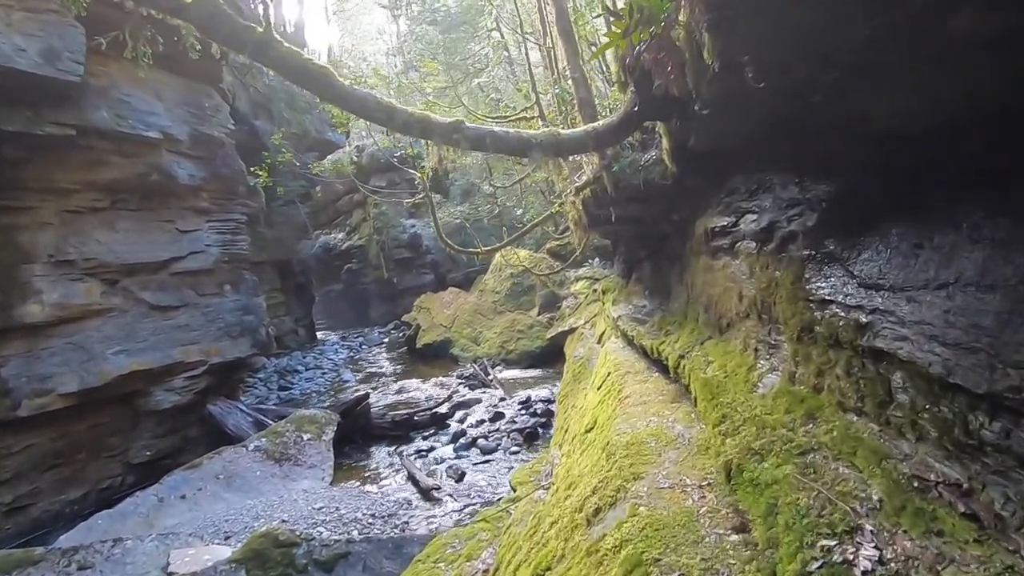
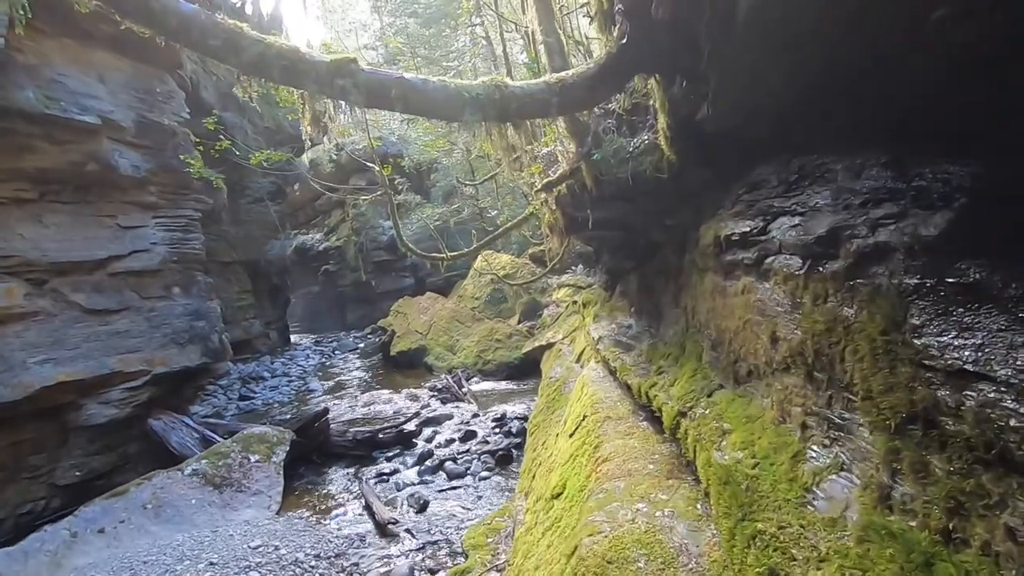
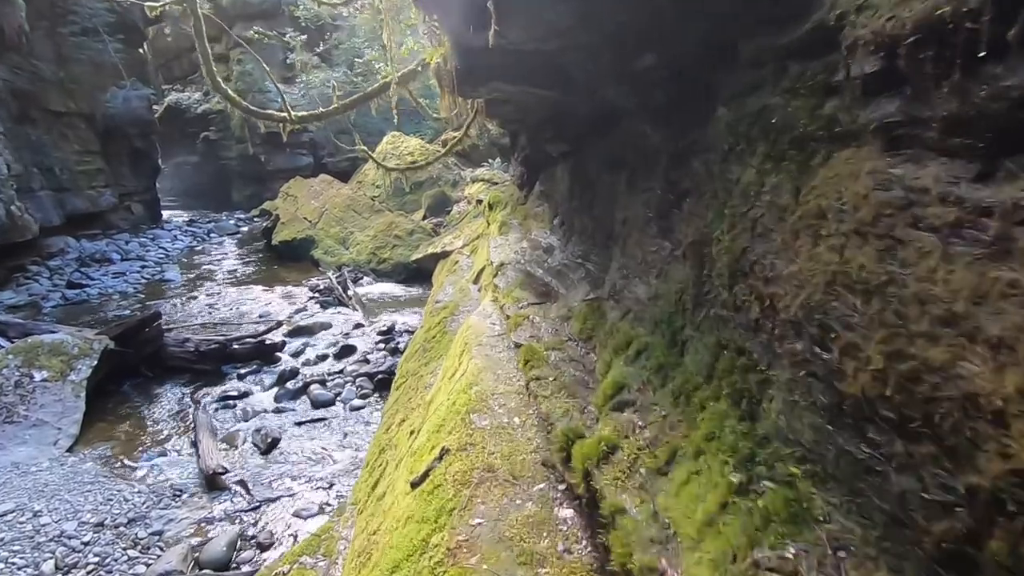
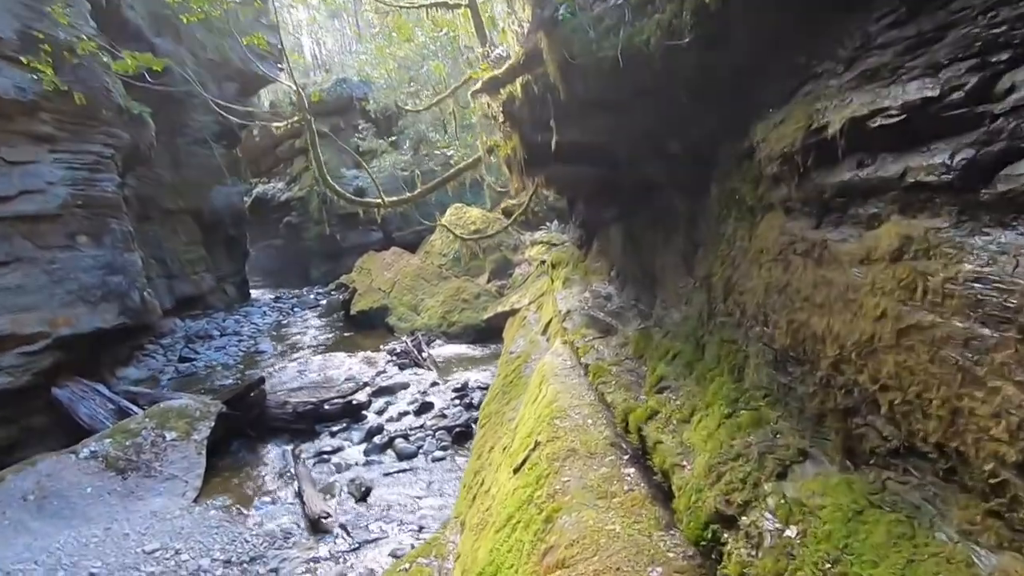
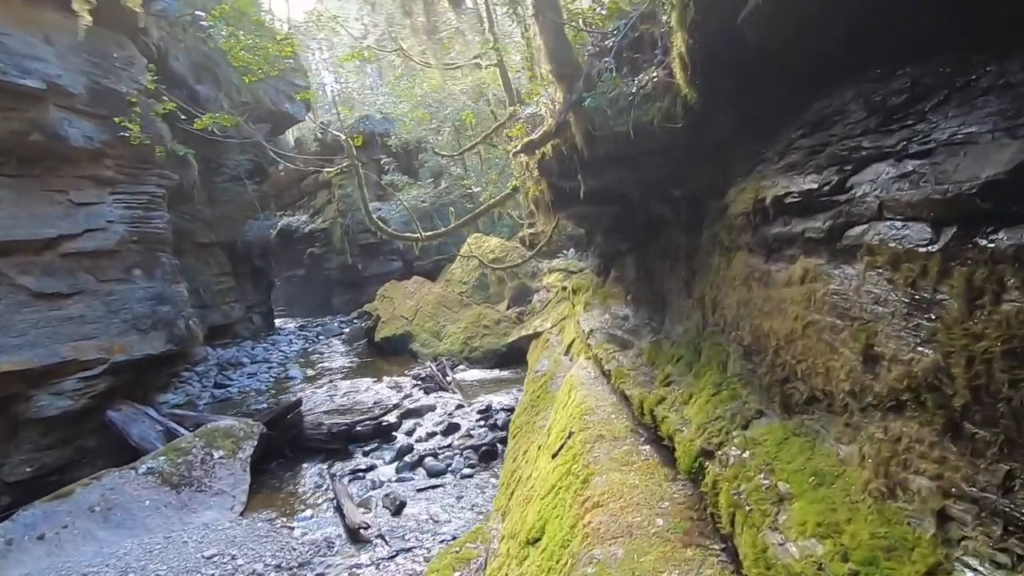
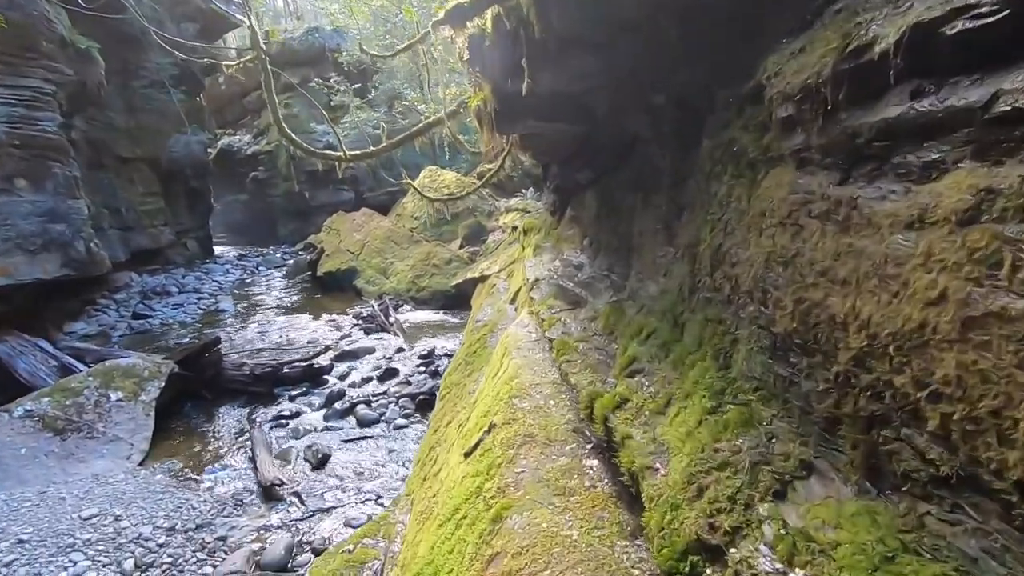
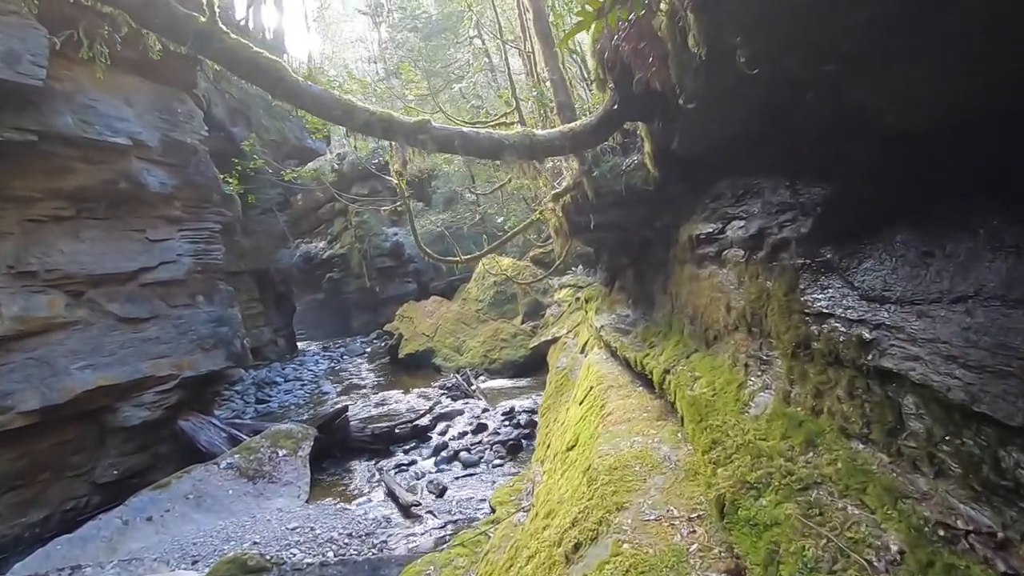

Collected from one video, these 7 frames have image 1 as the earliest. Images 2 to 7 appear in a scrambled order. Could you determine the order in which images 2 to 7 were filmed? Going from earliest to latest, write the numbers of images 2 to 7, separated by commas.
7, 2, 5, 4, 6, 3
